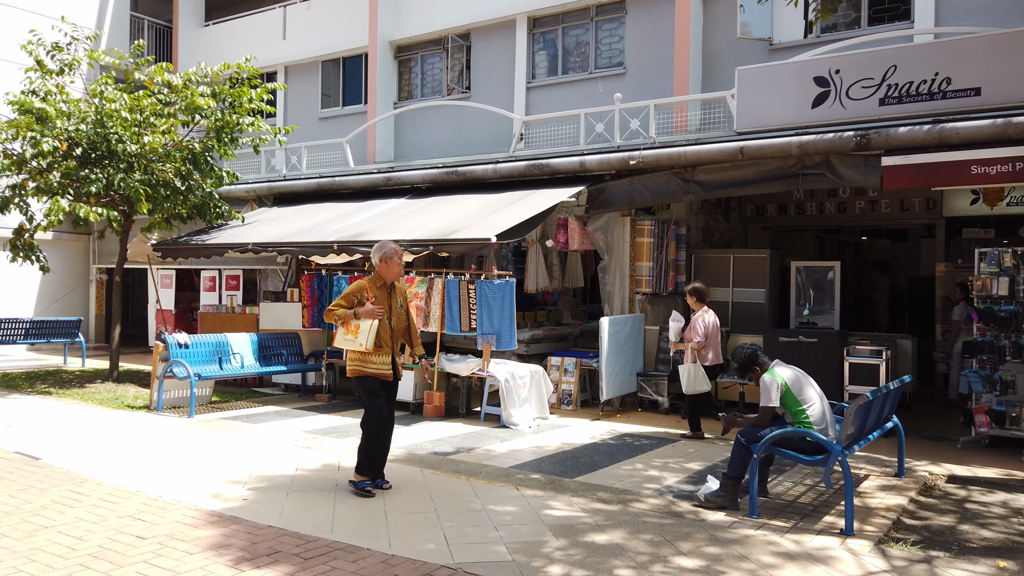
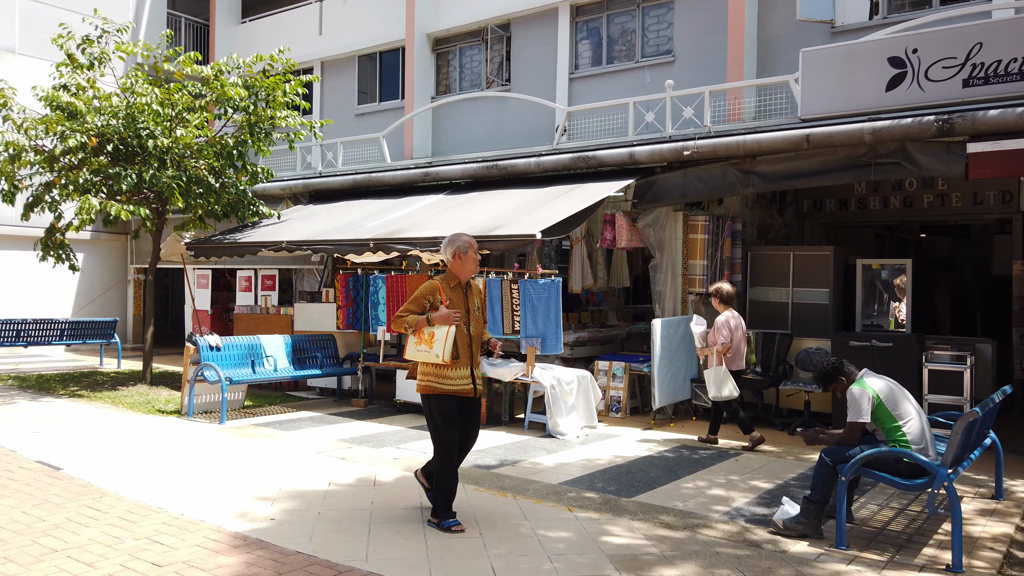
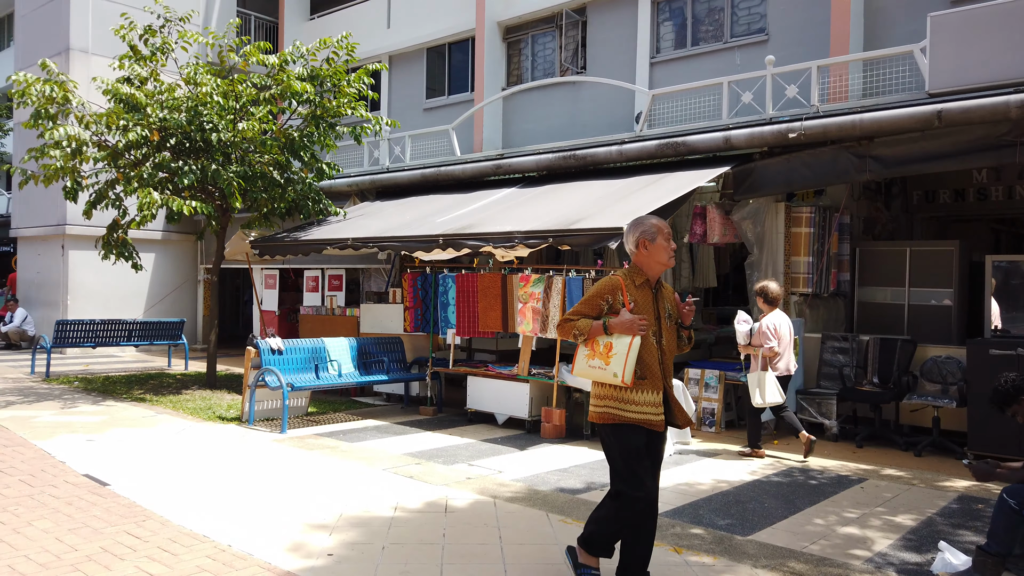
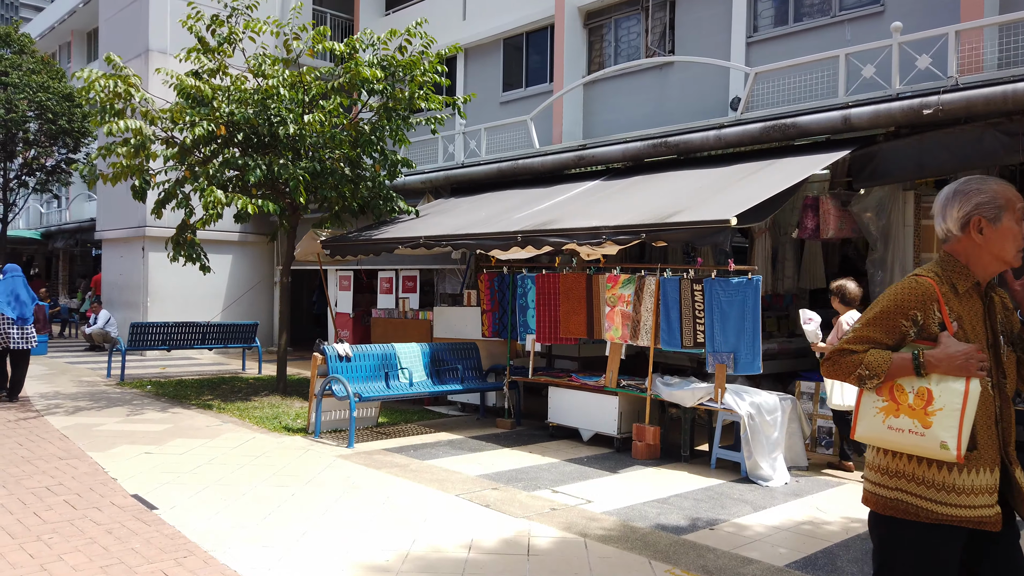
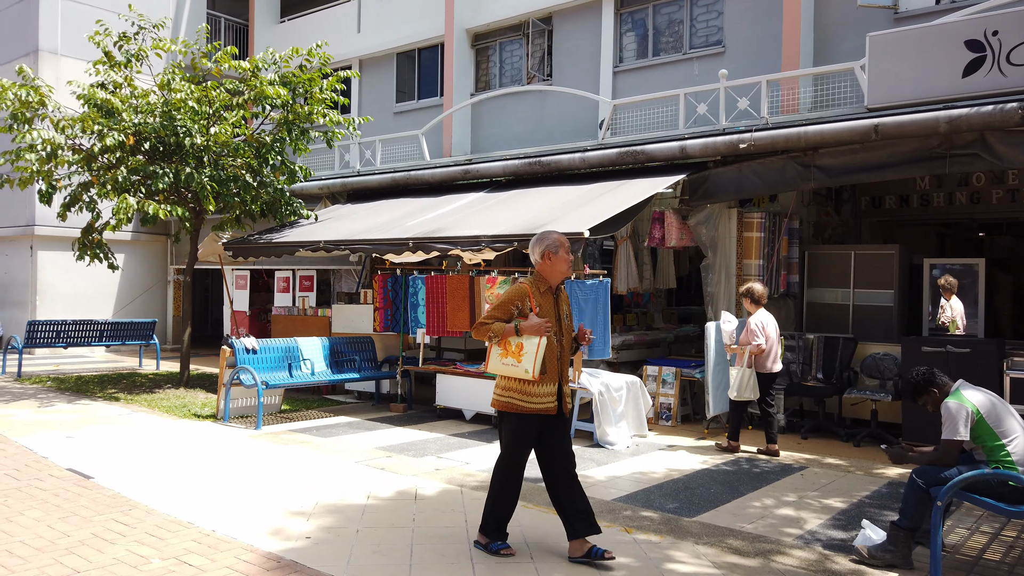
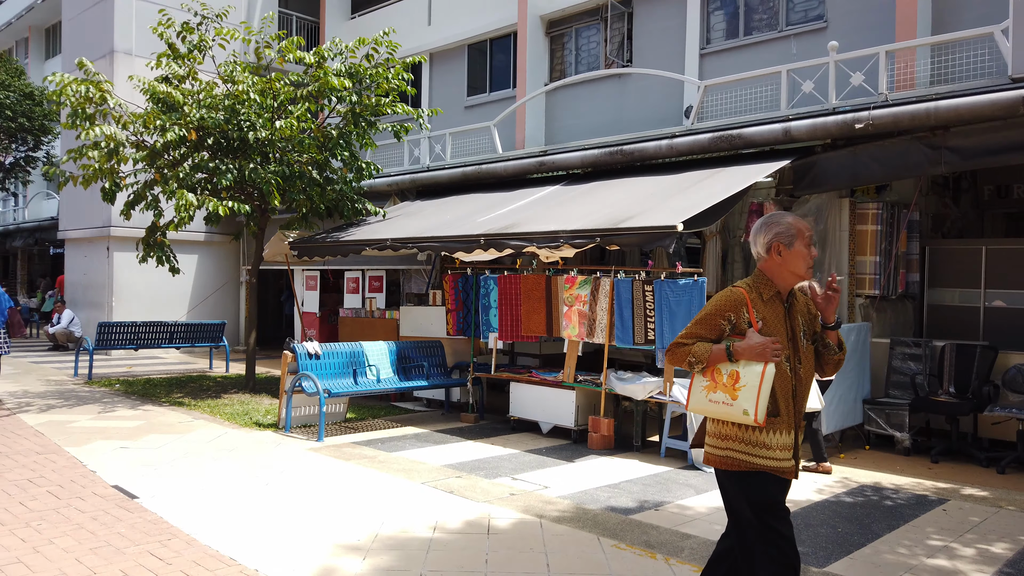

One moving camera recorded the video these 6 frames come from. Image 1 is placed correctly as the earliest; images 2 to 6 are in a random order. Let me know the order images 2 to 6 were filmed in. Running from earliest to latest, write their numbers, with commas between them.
2, 5, 3, 6, 4
